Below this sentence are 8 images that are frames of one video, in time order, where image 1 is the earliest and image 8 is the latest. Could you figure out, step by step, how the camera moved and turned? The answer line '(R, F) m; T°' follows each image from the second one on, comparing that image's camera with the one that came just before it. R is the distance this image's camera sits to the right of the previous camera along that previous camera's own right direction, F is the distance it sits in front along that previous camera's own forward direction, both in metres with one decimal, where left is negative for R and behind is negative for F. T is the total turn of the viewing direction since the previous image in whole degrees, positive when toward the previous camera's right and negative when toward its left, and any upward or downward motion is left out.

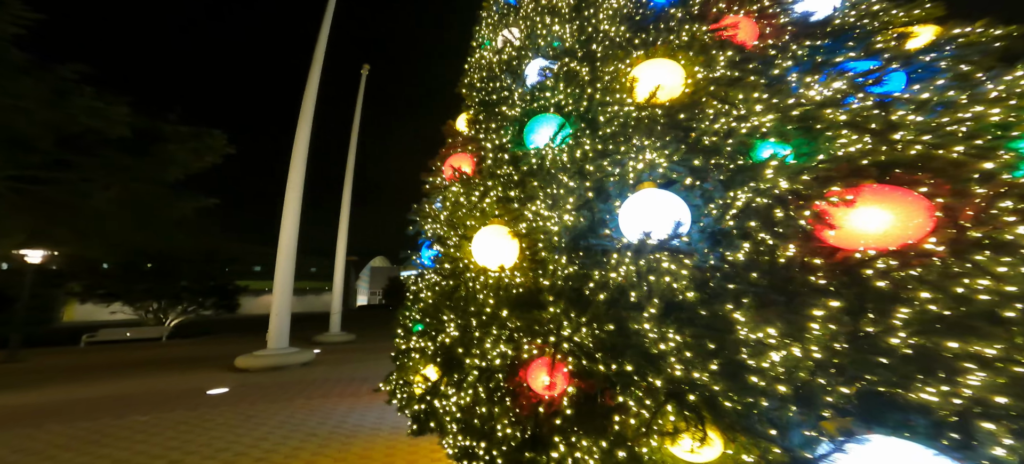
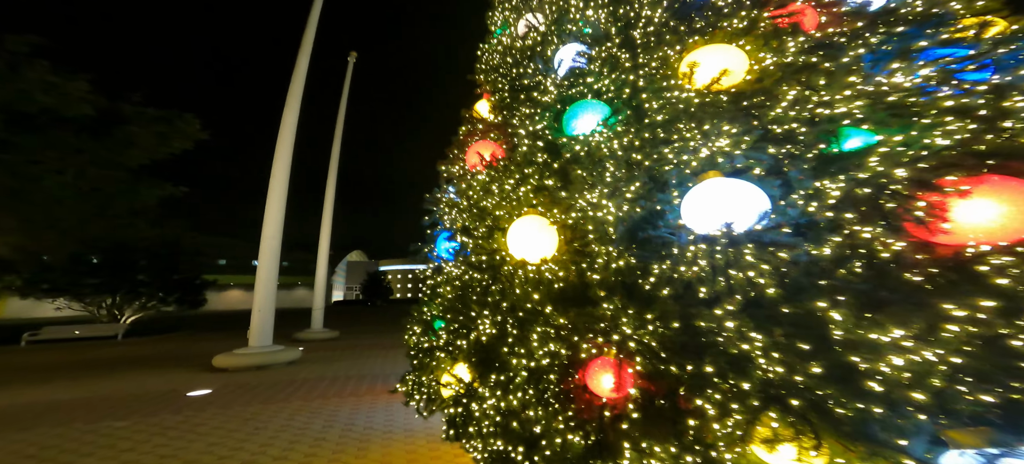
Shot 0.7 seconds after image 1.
(-0.5, +0.2) m; +3°
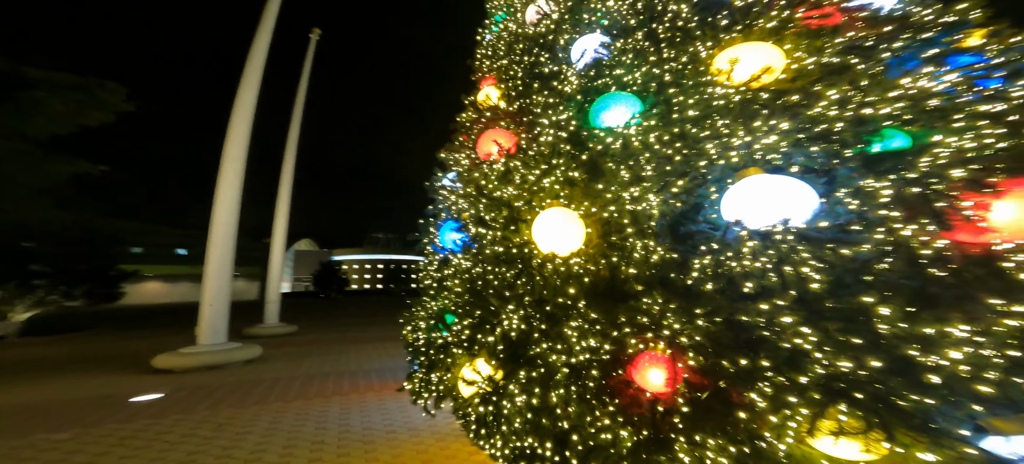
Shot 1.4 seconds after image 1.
(-0.5, +0.1) m; +6°
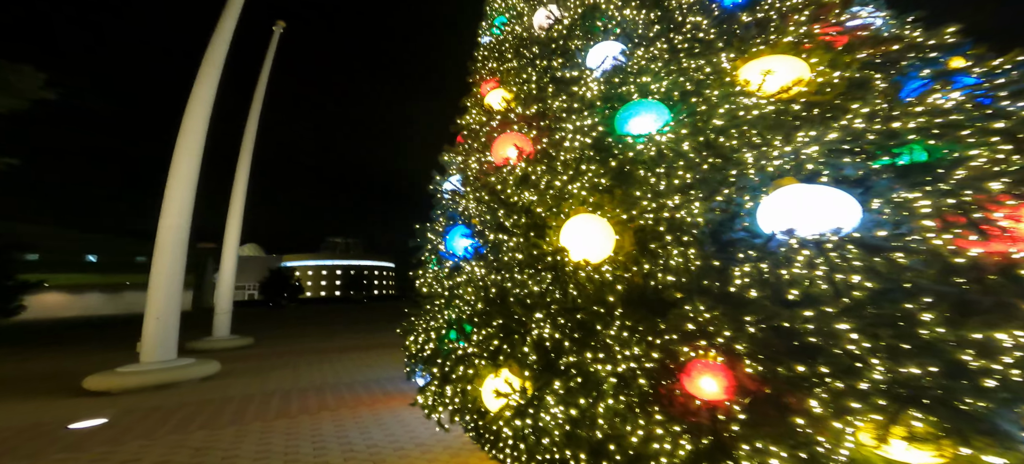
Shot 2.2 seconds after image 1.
(-0.5, +0.1) m; +5°
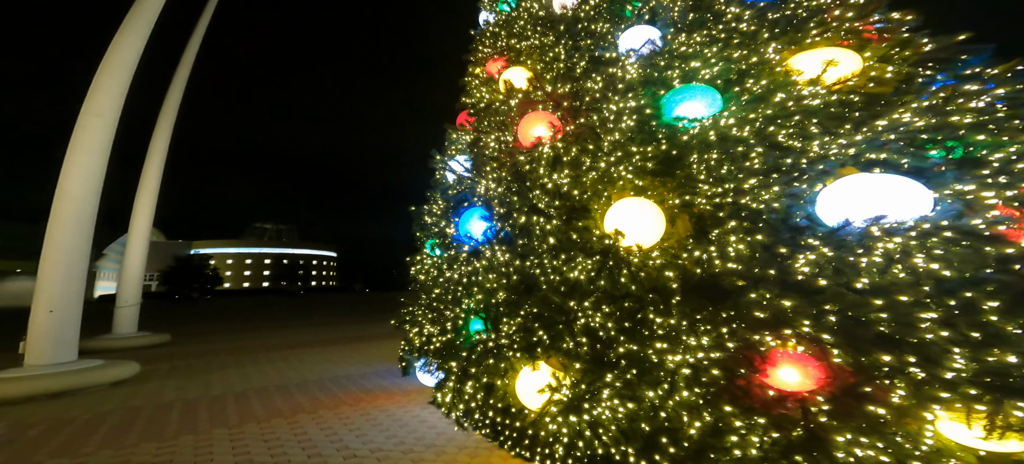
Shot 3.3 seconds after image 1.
(-0.7, +0.3) m; +8°
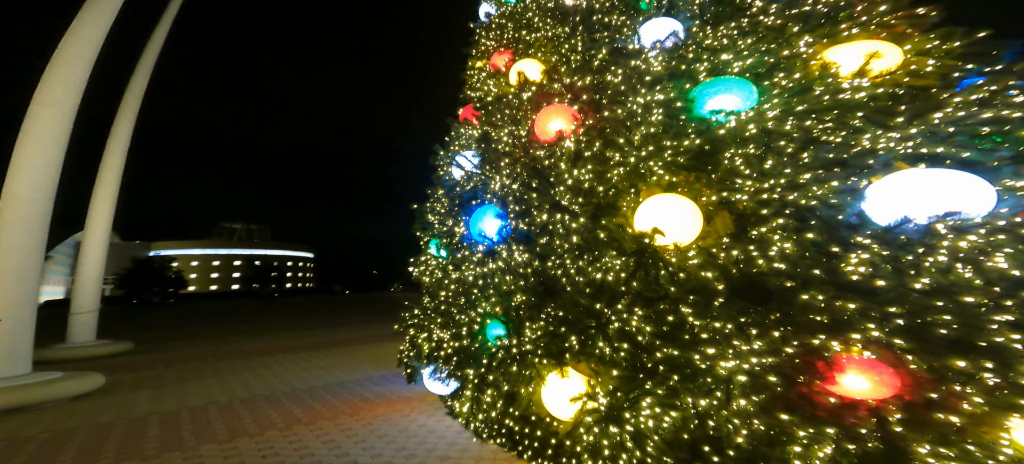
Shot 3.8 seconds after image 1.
(-0.3, +0.2) m; +2°
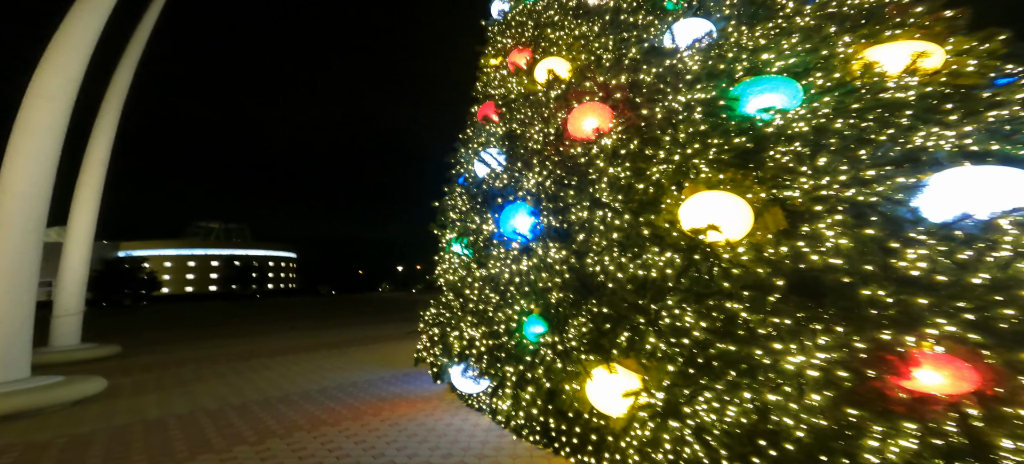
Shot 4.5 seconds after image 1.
(-0.4, 0.0) m; +1°
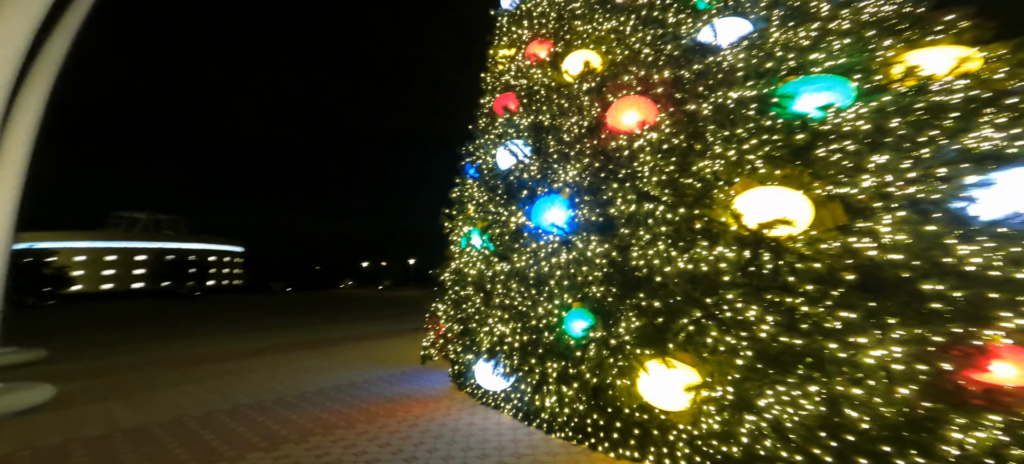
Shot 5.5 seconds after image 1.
(-0.7, +0.2) m; +5°
